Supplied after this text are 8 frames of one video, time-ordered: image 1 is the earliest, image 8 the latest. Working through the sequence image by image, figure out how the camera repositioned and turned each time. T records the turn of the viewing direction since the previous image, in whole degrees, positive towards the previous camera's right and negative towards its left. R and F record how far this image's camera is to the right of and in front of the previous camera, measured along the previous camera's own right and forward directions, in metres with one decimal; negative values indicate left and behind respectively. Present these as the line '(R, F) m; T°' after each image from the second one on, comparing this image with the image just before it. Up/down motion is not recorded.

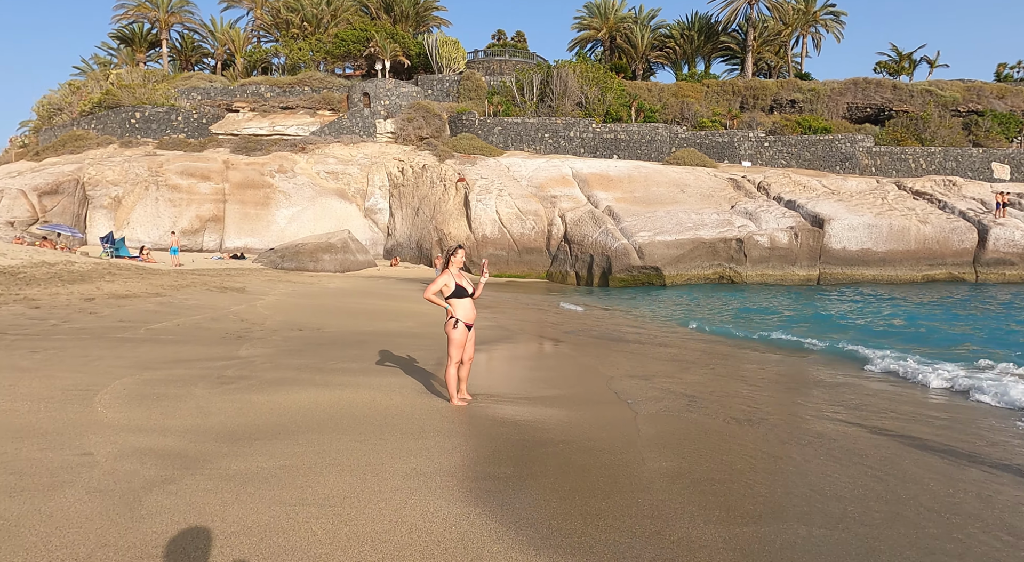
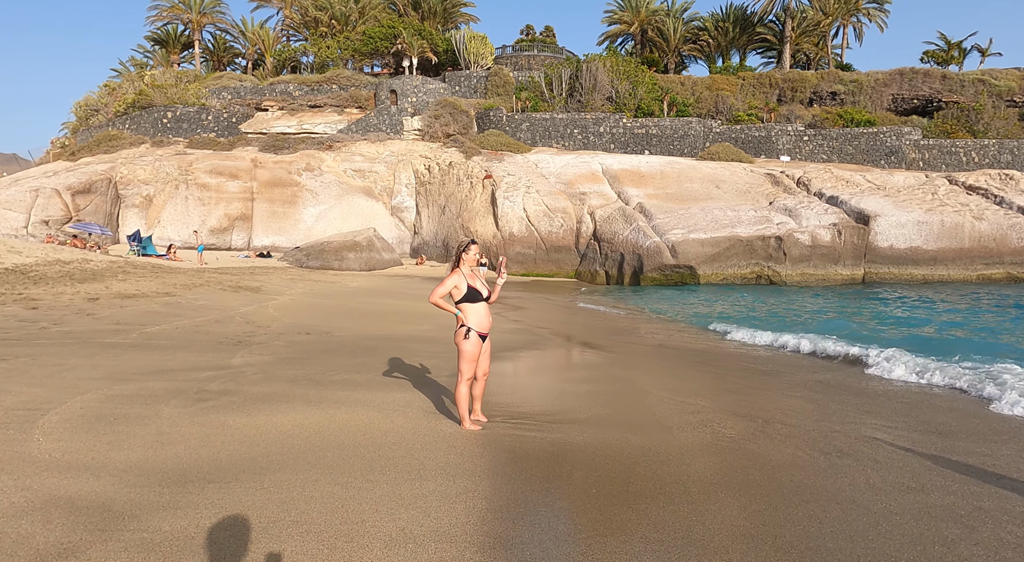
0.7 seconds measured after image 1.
(0.0, +0.5) m; -3°
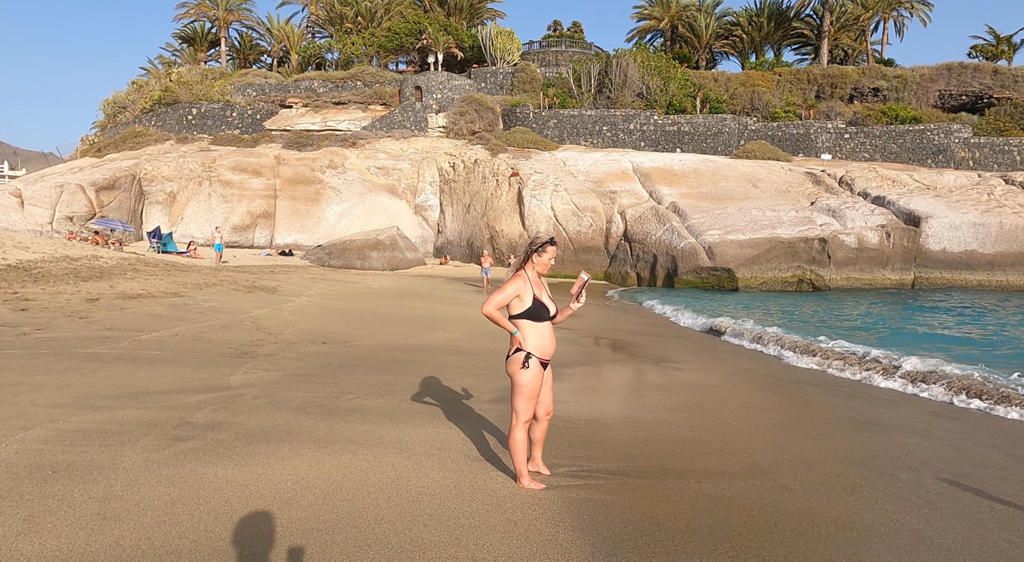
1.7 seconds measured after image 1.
(-0.2, +0.7) m; -2°
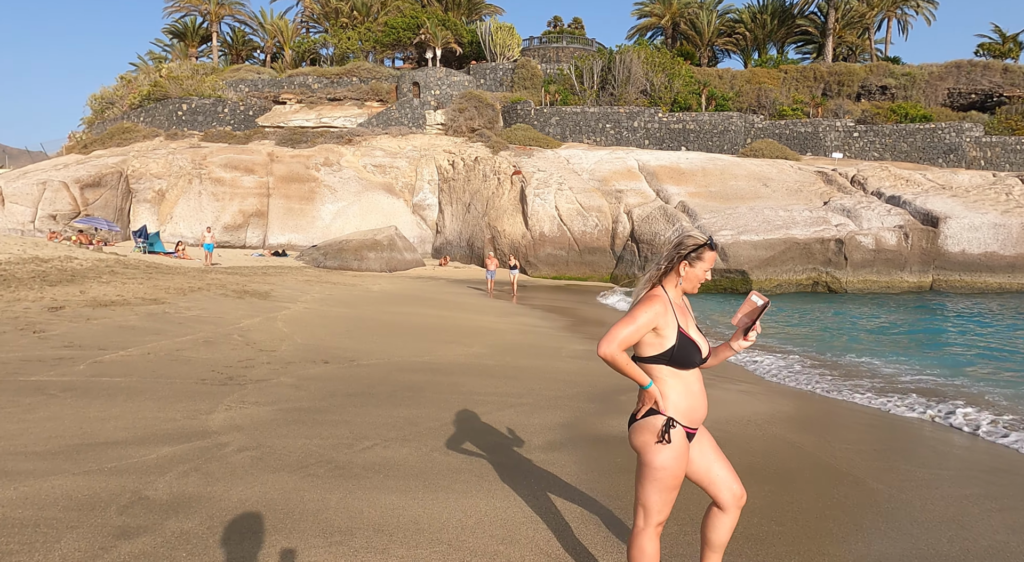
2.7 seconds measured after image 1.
(-0.3, +0.7) m; +1°
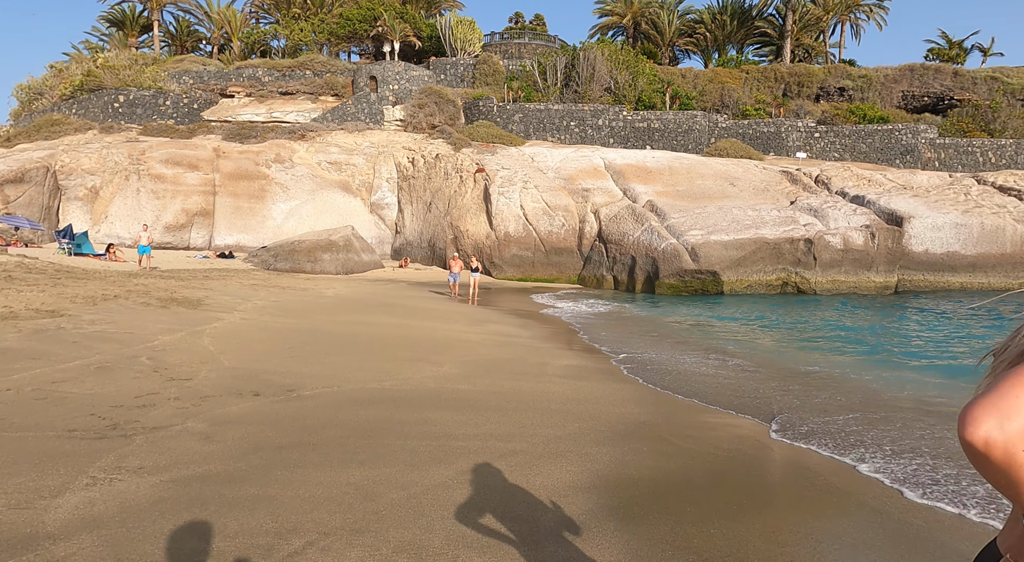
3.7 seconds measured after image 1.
(-0.1, +0.7) m; +4°
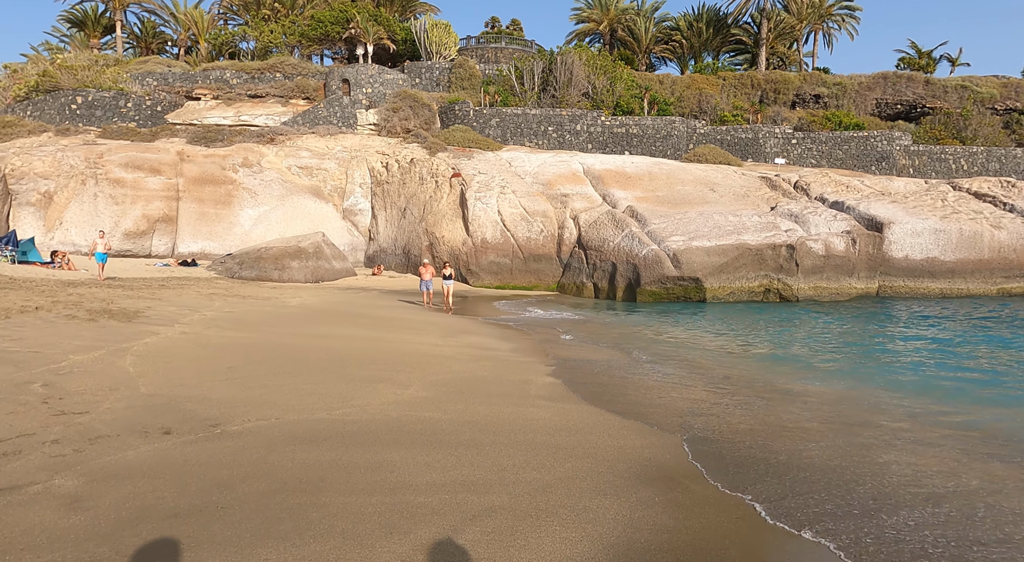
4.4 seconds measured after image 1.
(0.0, +0.5) m; +2°
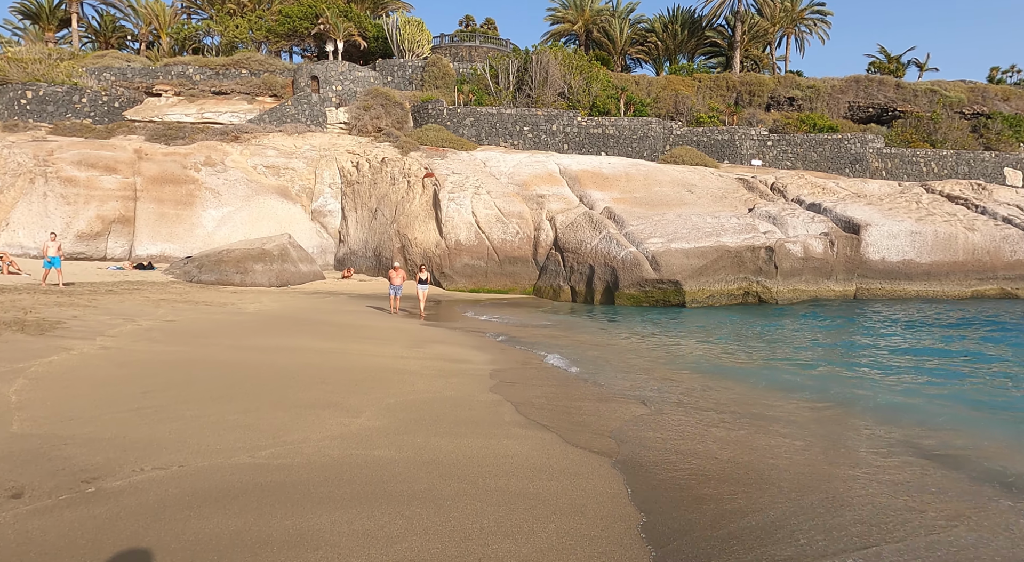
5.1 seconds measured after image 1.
(0.0, +0.5) m; +2°
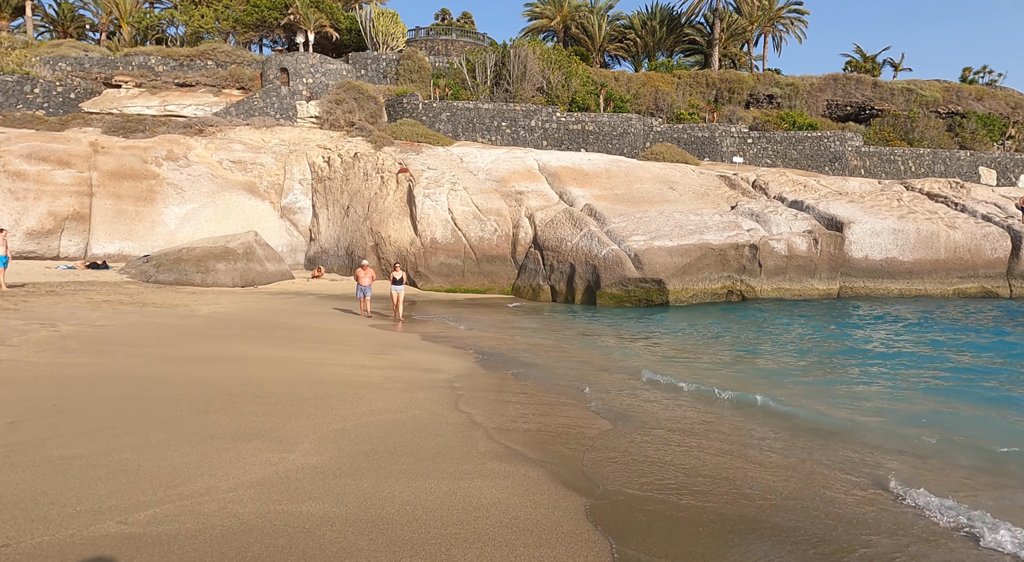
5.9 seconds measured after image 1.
(0.0, +0.6) m; +2°
